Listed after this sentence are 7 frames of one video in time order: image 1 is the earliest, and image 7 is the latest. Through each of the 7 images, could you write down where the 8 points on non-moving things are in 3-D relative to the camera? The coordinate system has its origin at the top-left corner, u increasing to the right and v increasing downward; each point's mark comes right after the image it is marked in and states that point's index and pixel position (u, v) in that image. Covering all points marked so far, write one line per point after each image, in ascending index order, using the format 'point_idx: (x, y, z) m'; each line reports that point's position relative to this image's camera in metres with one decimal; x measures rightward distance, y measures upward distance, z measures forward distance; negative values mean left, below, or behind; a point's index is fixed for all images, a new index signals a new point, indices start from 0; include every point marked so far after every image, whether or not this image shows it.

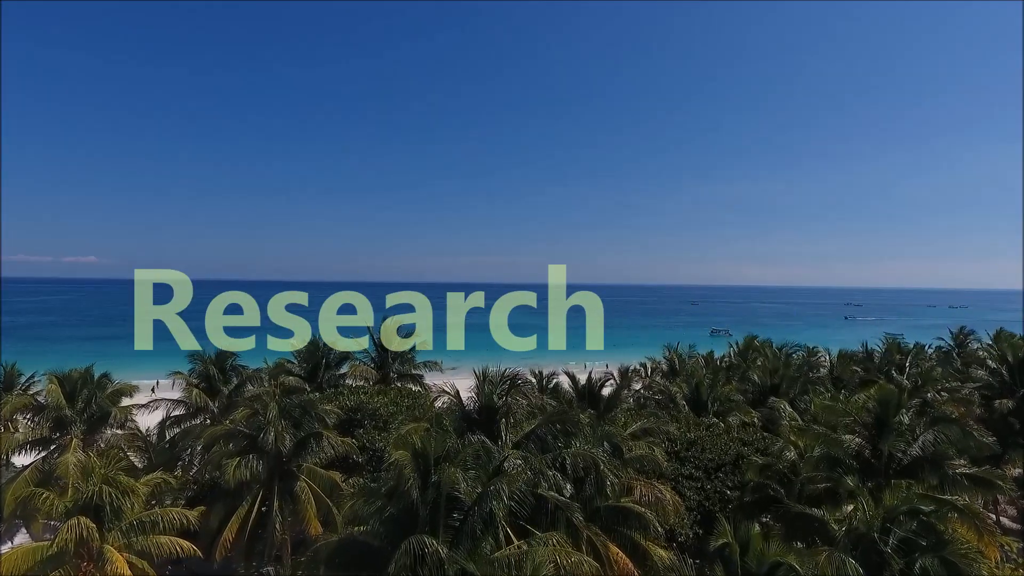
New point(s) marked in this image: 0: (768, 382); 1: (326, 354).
0: (+9.7, -3.6, +17.6) m
1: (-7.4, -2.6, +18.3) m
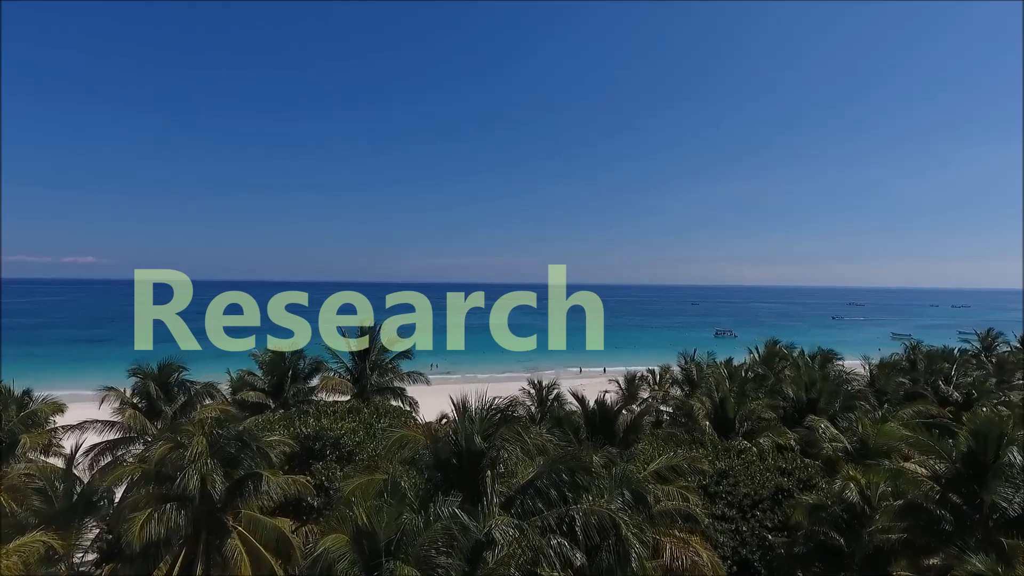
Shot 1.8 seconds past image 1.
0: (+9.6, -3.6, +15.2) m
1: (-7.5, -2.6, +16.0) m
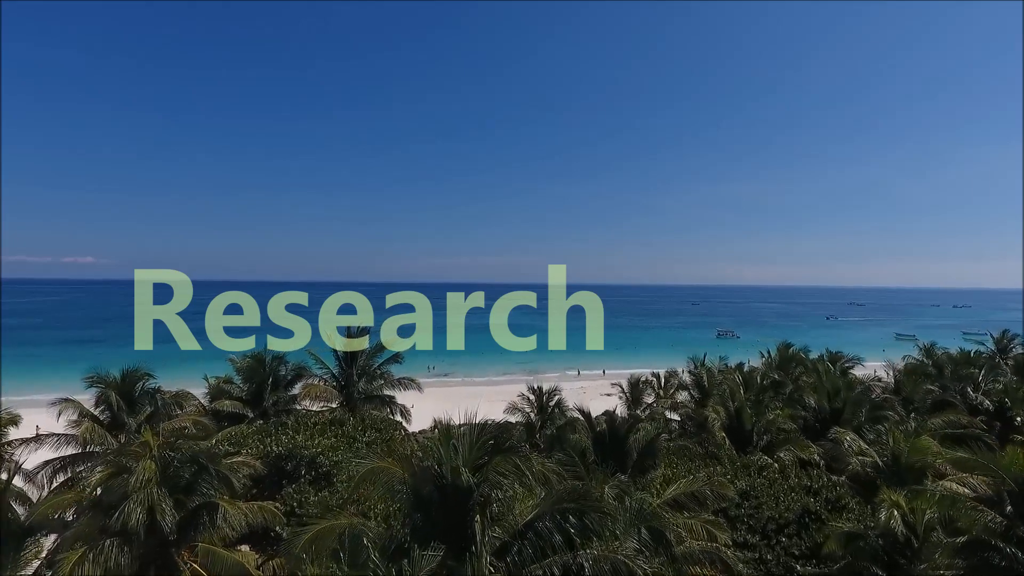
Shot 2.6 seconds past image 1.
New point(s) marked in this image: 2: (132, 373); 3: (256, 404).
0: (+9.5, -3.6, +14.0) m
1: (-7.6, -2.6, +14.8) m
2: (-10.2, -2.3, +12.5) m
3: (-8.0, -3.6, +14.5) m
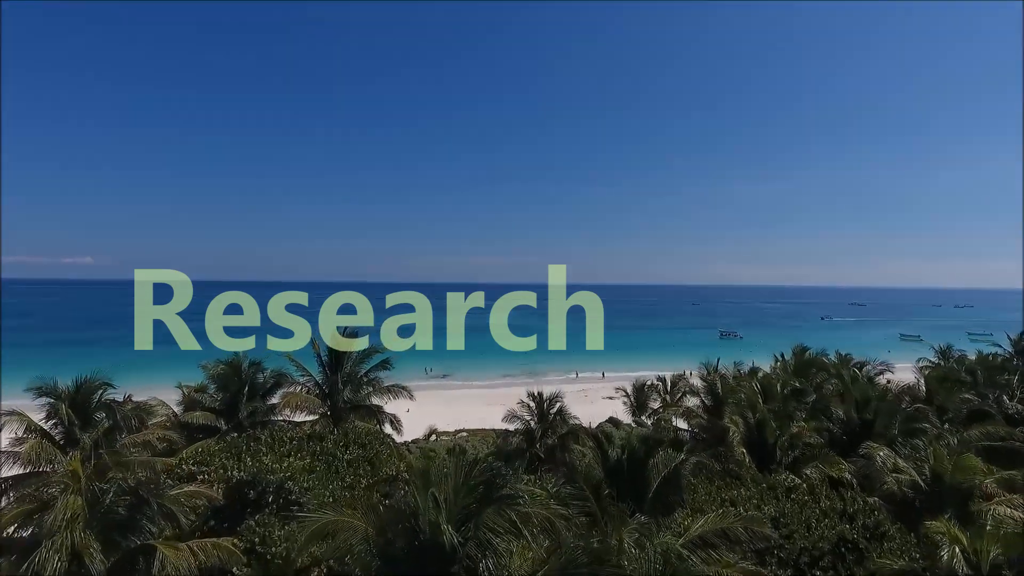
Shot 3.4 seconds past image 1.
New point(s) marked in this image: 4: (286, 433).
0: (+9.5, -3.6, +12.8) m
1: (-7.6, -2.6, +13.6) m
2: (-10.3, -2.3, +11.3) m
3: (-8.1, -3.6, +13.3) m
4: (-5.8, -3.7, +12.0) m
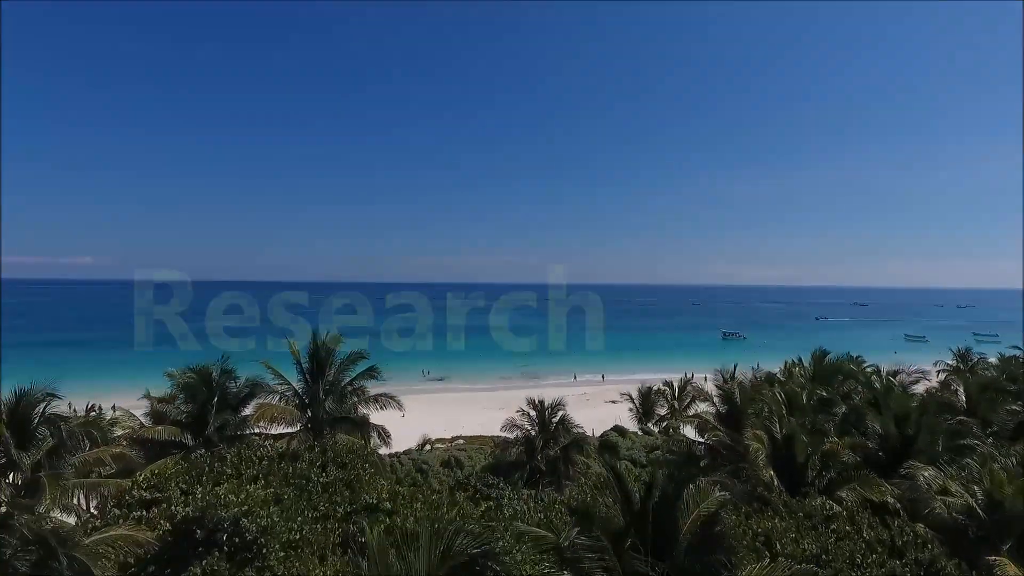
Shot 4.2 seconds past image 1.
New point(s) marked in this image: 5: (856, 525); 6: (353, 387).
0: (+9.5, -3.6, +11.5) m
1: (-7.7, -2.6, +12.2) m
2: (-10.3, -2.3, +10.0) m
3: (-8.1, -3.6, +12.0) m
4: (-5.8, -3.7, +10.7) m
5: (+6.8, -4.7, +9.2) m
6: (-4.7, -2.9, +13.6) m
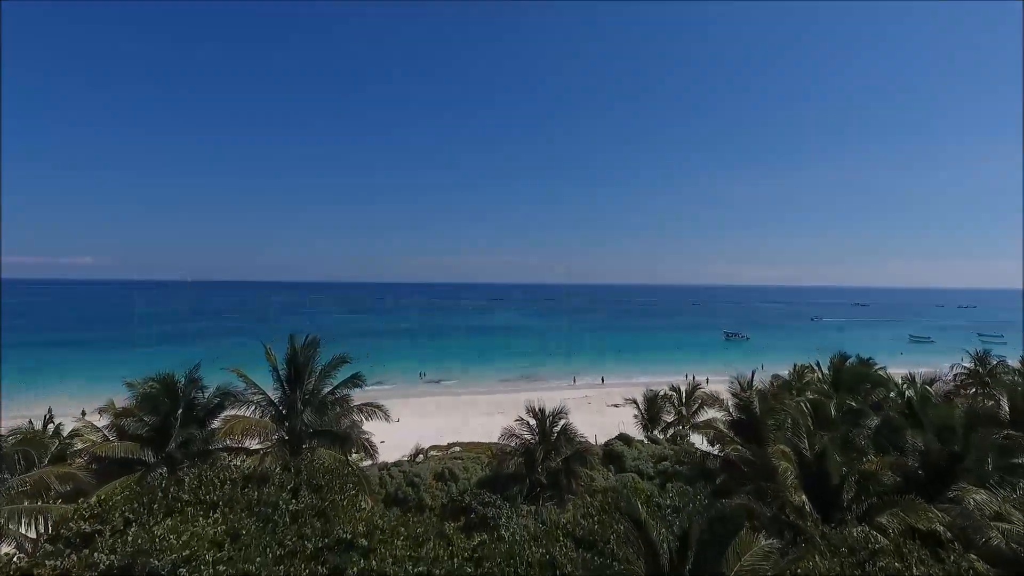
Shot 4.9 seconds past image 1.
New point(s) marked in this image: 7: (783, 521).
0: (+9.4, -3.6, +10.3) m
1: (-7.7, -2.6, +11.0) m
2: (-10.4, -2.3, +8.8) m
3: (-8.1, -3.6, +10.7) m
4: (-5.9, -3.7, +9.5) m
5: (+6.8, -4.7, +7.9) m
6: (-4.7, -2.9, +12.4) m
7: (+5.4, -4.4, +9.3) m
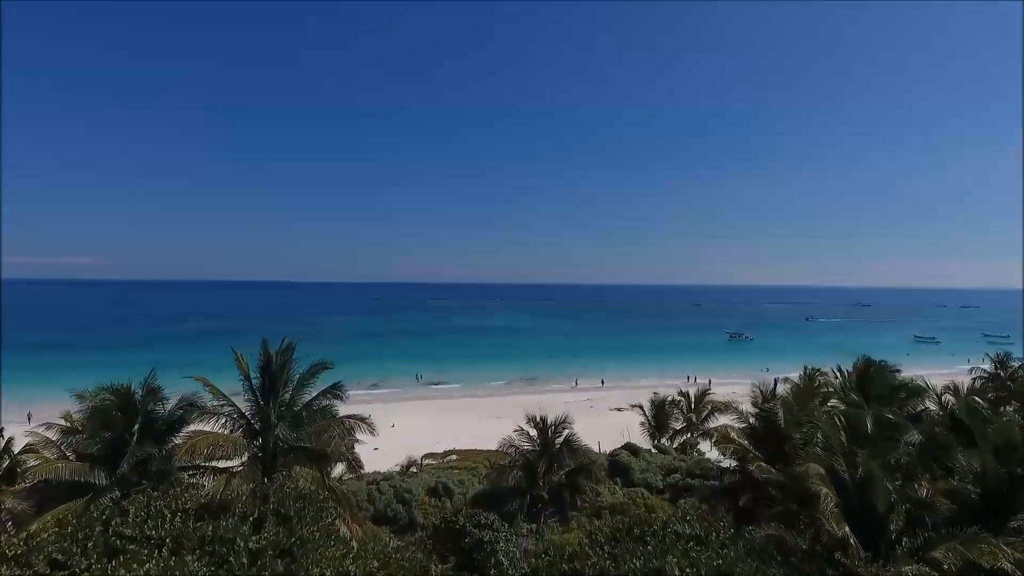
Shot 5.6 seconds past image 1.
0: (+9.4, -3.6, +9.0) m
1: (-7.7, -2.6, +9.8) m
2: (-10.4, -2.3, +7.5) m
3: (-8.2, -3.6, +9.5) m
4: (-5.9, -3.7, +8.2) m
5: (+6.7, -4.7, +6.7) m
6: (-4.7, -2.9, +11.2) m
7: (+5.4, -4.4, +8.0) m
